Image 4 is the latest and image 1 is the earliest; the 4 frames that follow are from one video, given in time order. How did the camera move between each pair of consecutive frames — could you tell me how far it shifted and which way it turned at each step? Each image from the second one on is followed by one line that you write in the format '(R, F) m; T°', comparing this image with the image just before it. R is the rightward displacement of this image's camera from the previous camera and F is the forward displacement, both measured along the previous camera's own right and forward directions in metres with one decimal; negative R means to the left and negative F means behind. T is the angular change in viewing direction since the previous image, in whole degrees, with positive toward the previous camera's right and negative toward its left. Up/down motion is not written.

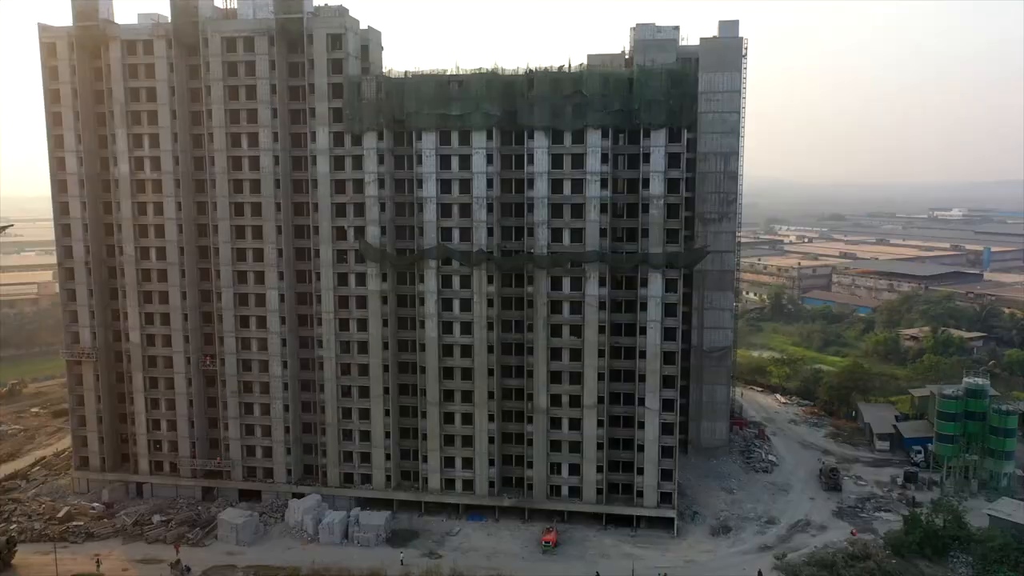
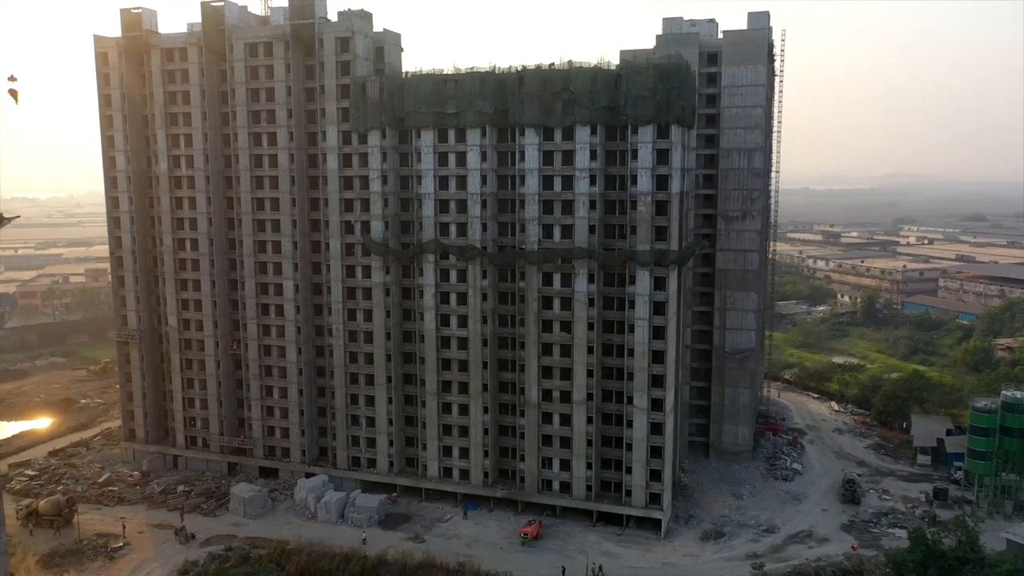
(+8.6, 0.0) m; -8°
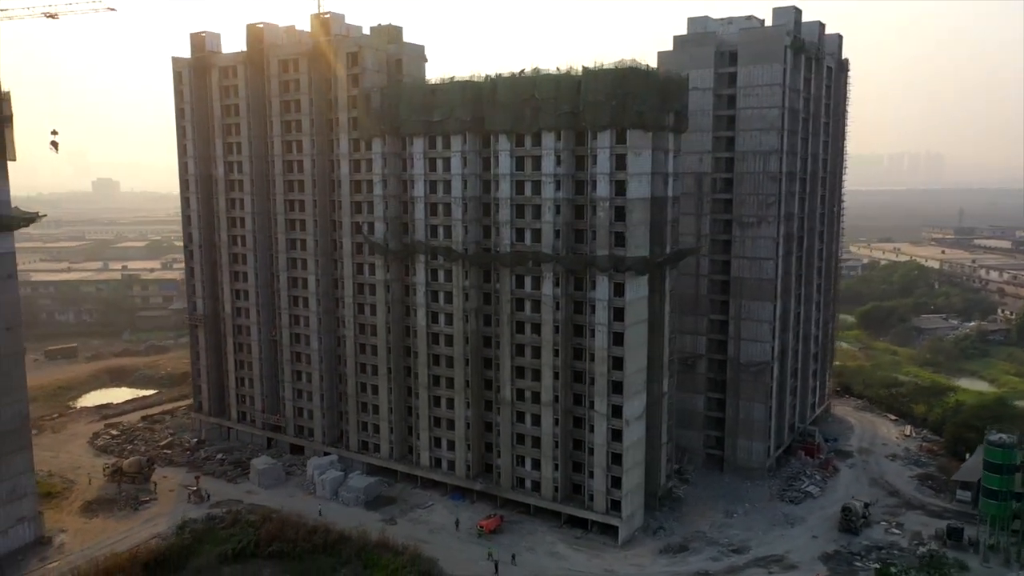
(+14.5, -0.2) m; -13°
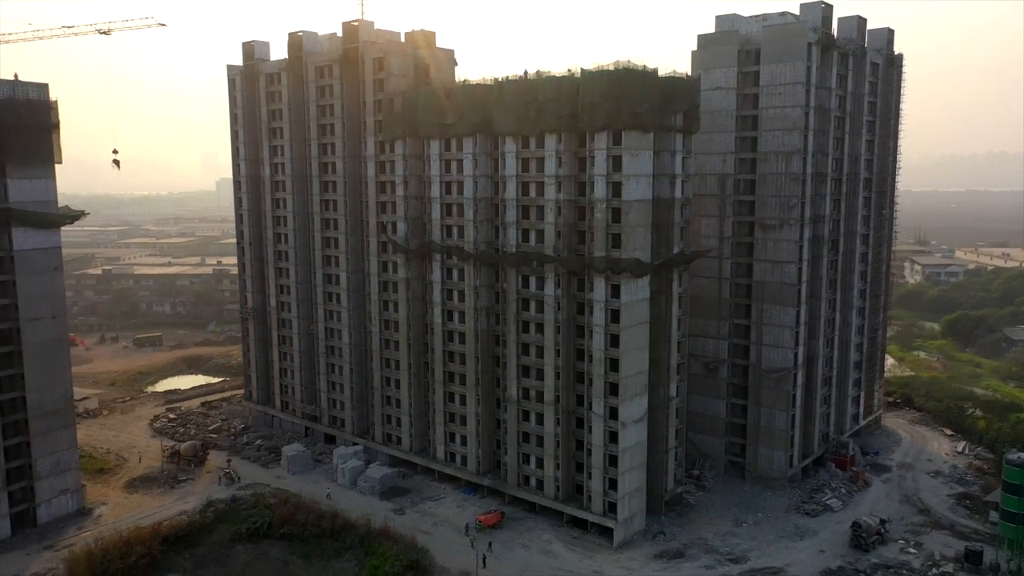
(+6.6, -0.6) m; -7°
